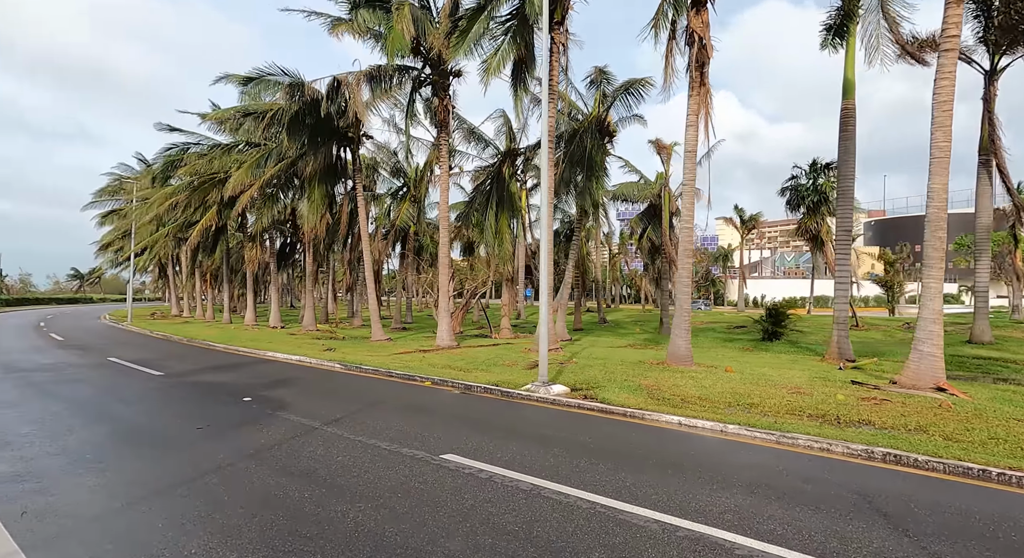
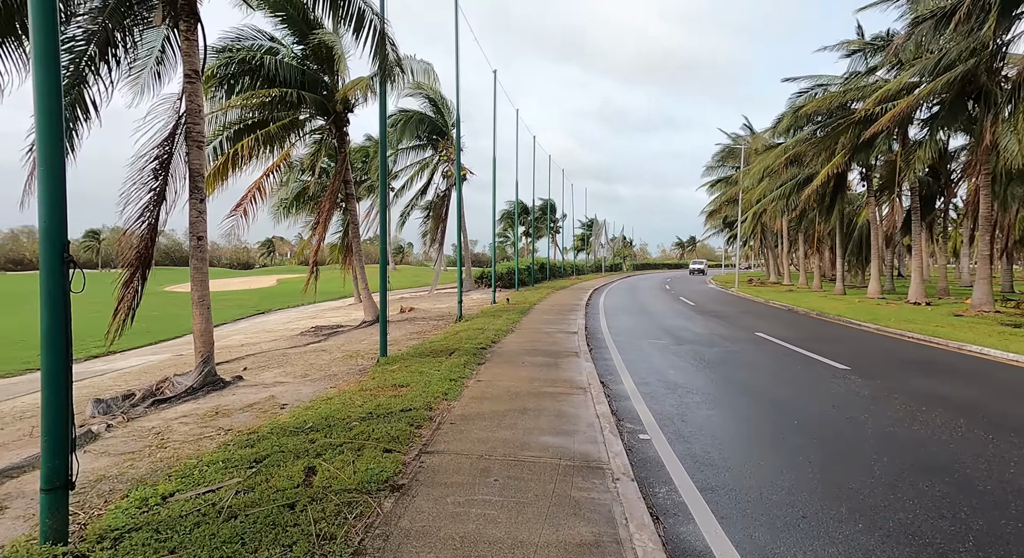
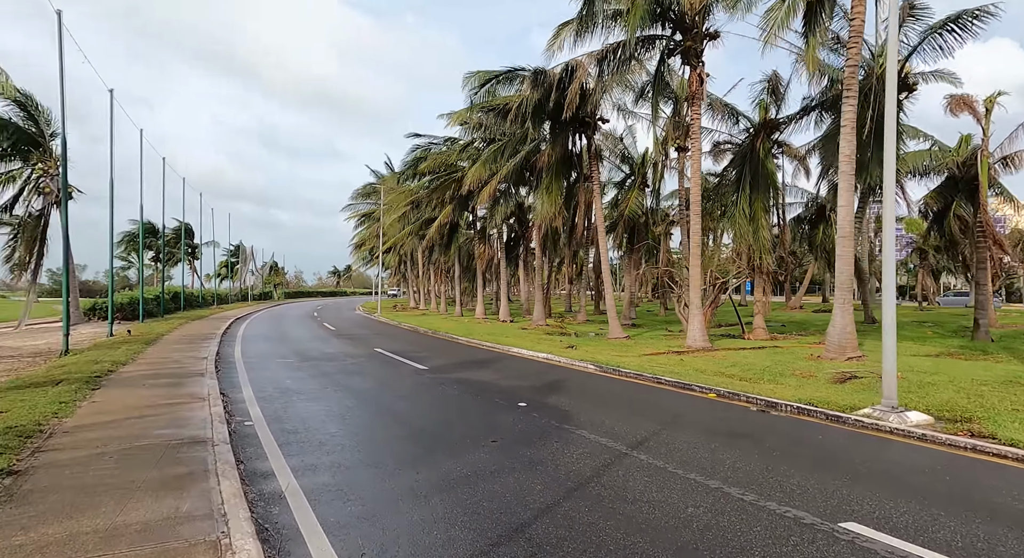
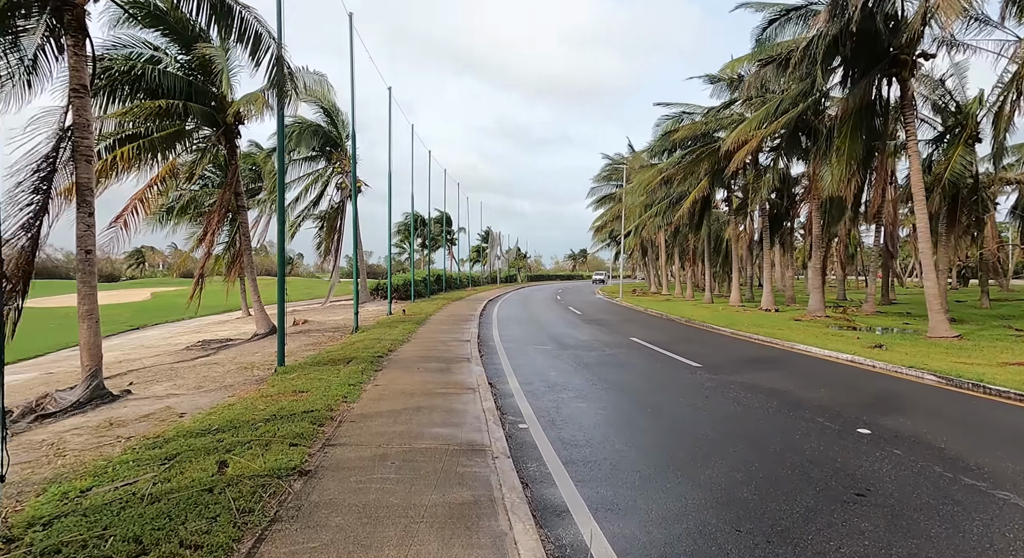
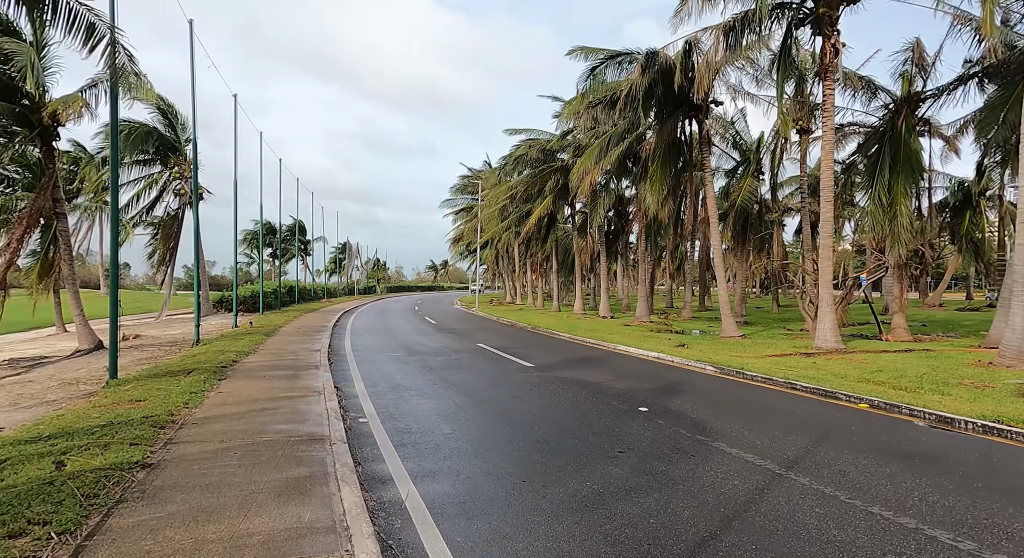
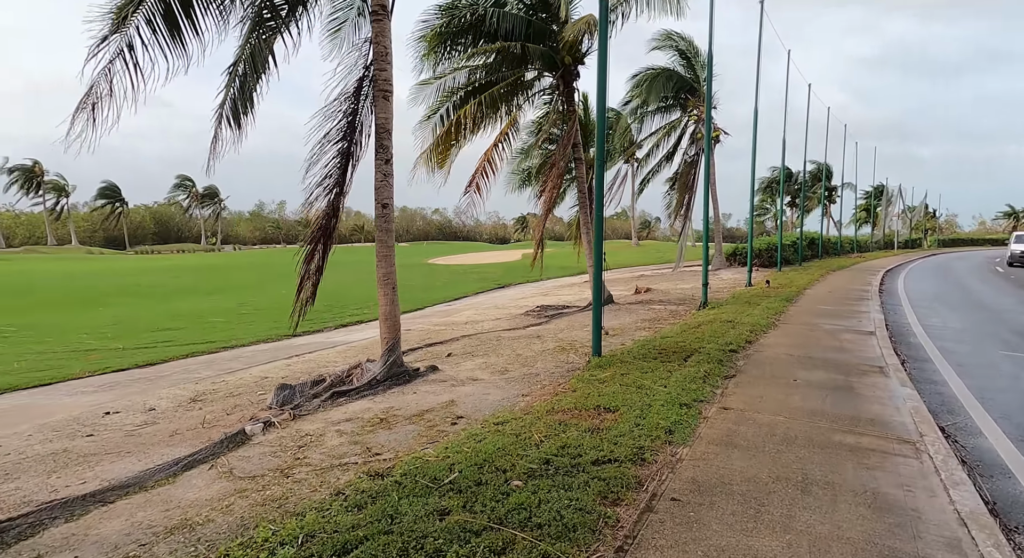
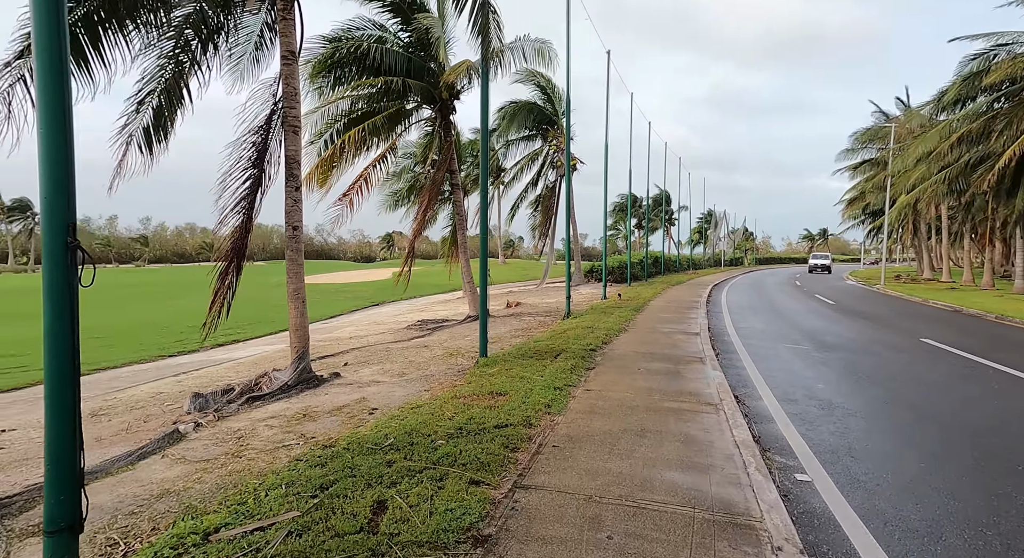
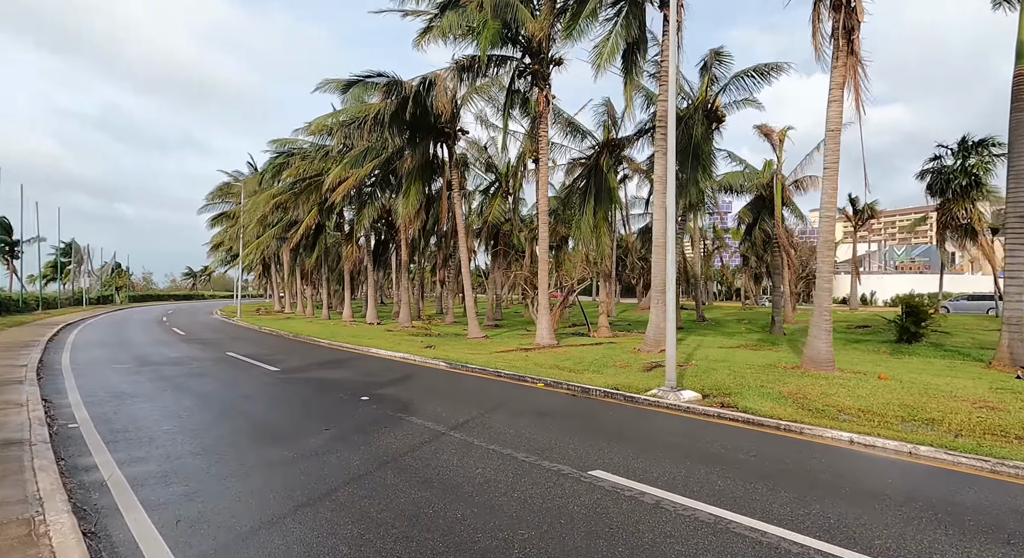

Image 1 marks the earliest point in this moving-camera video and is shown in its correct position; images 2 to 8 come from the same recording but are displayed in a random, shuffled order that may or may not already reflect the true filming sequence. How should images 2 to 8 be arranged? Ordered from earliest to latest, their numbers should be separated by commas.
8, 3, 5, 4, 2, 7, 6
